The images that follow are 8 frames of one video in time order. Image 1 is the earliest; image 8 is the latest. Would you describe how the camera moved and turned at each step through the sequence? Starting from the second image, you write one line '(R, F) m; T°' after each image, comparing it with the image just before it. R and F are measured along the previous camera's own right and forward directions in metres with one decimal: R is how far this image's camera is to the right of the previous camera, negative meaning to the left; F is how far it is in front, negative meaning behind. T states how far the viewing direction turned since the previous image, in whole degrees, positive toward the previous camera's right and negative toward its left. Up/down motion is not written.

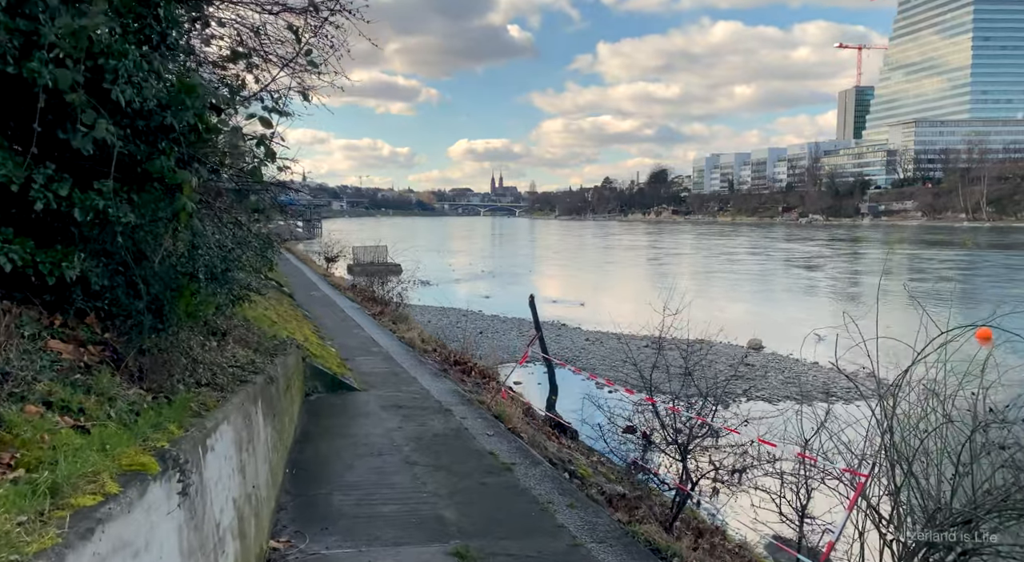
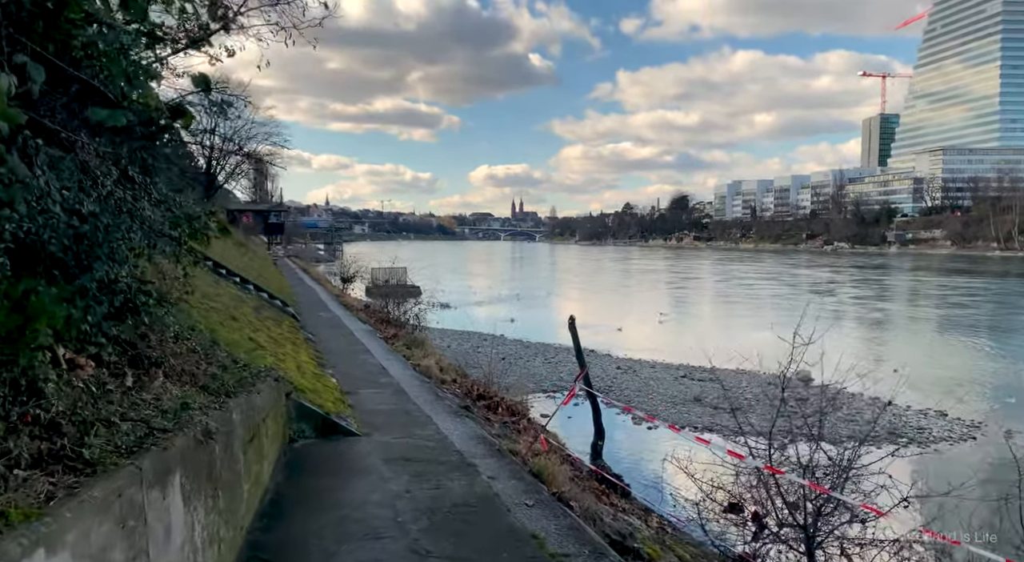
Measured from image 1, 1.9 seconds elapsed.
(-0.2, +1.7) m; -2°
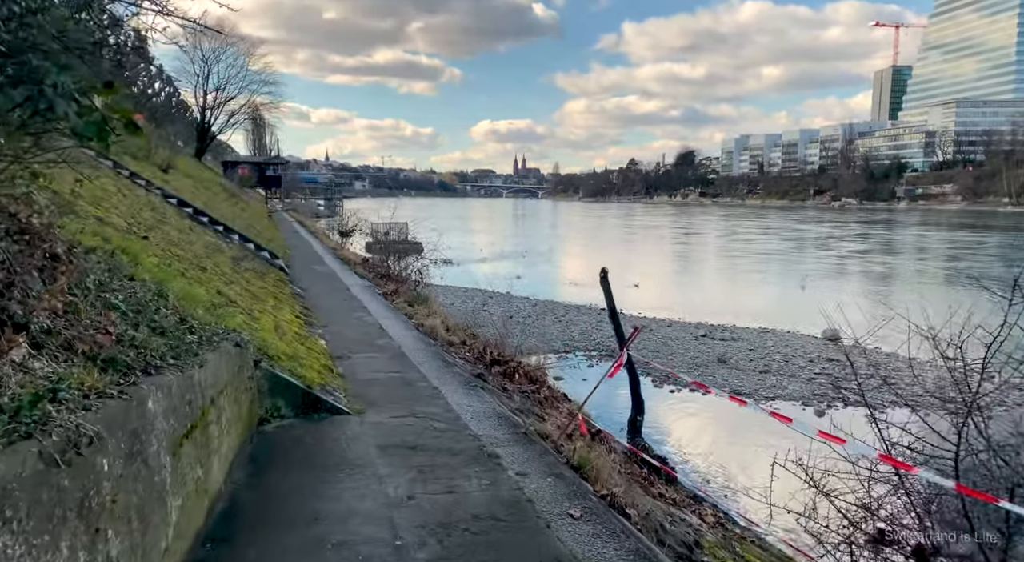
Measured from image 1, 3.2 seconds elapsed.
(-0.2, +1.4) m; 0°
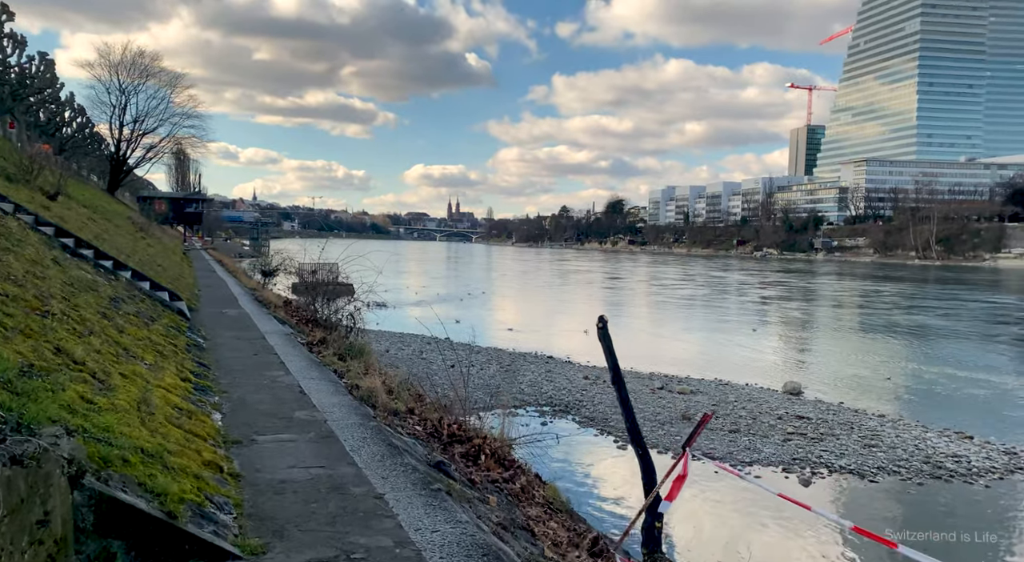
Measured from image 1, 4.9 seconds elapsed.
(-0.3, +1.8) m; +6°
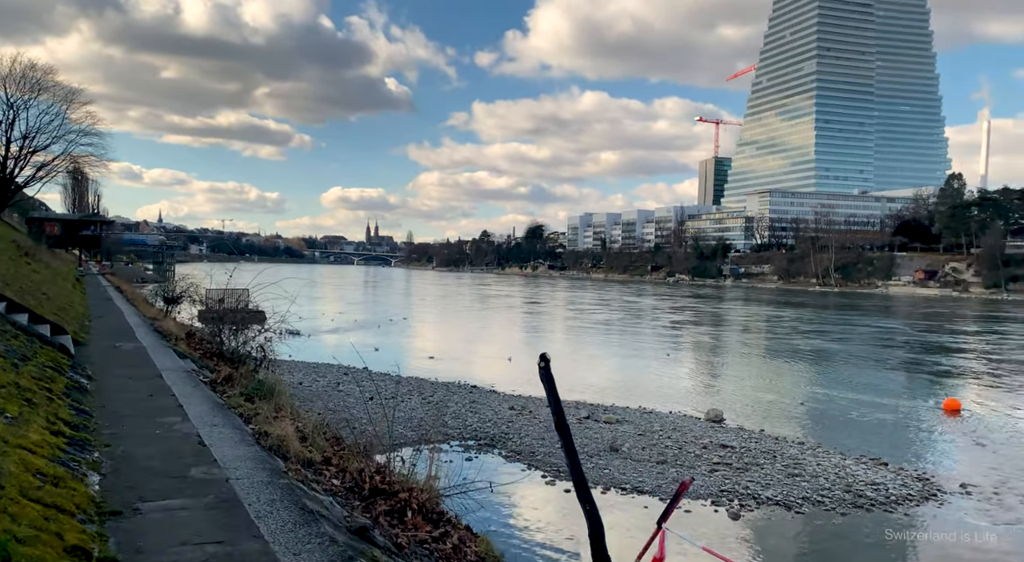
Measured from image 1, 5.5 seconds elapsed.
(-0.1, +0.5) m; +7°
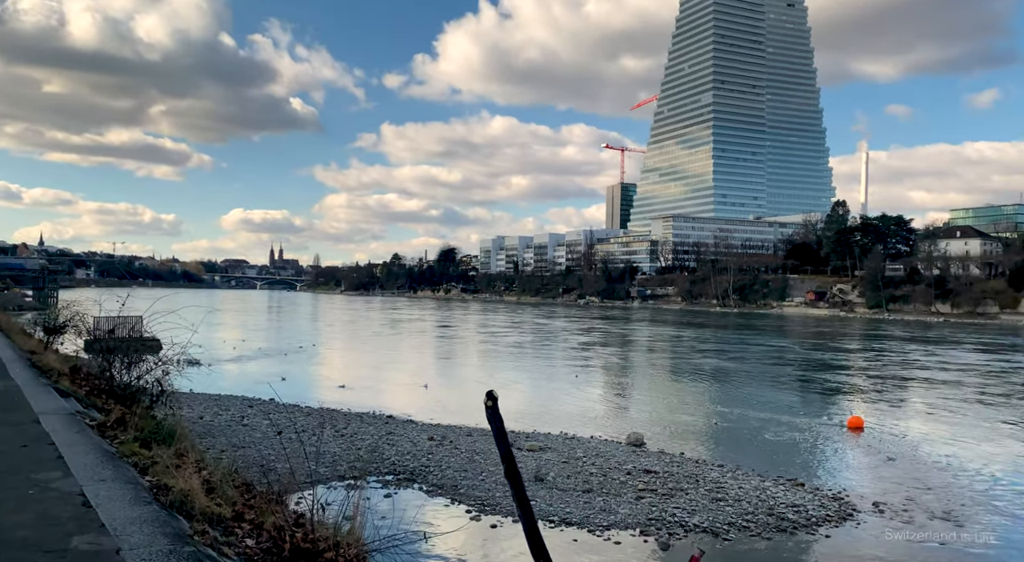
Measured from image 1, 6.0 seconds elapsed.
(-0.2, +0.4) m; +7°
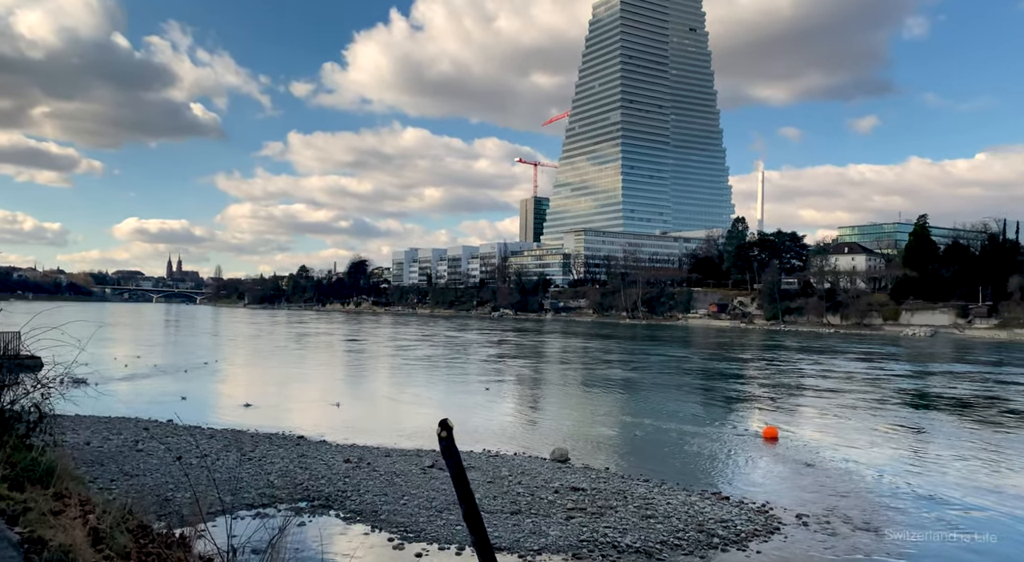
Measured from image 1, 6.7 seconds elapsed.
(-0.2, +0.5) m; +7°
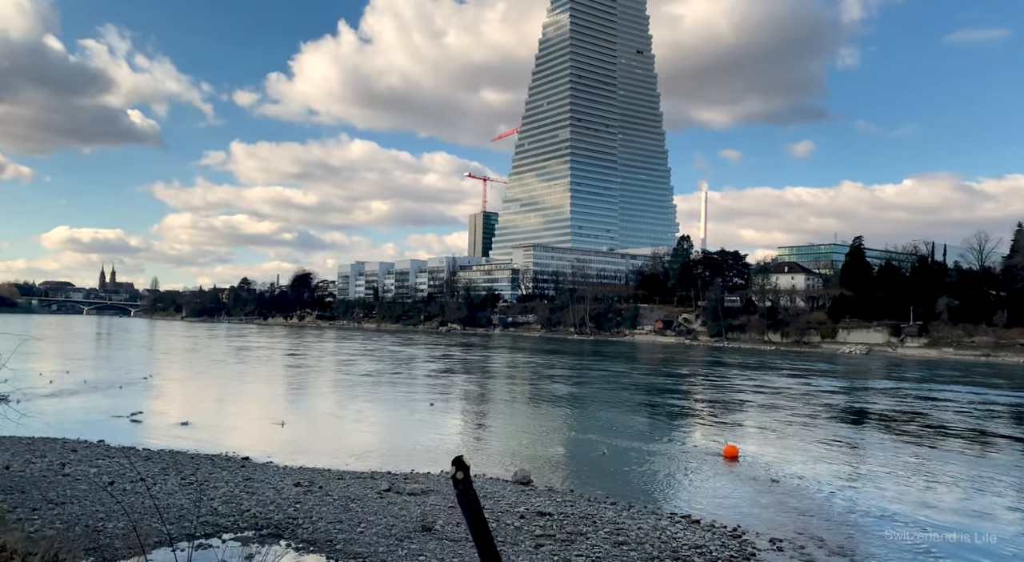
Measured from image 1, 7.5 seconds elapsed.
(-0.4, +0.5) m; +4°
